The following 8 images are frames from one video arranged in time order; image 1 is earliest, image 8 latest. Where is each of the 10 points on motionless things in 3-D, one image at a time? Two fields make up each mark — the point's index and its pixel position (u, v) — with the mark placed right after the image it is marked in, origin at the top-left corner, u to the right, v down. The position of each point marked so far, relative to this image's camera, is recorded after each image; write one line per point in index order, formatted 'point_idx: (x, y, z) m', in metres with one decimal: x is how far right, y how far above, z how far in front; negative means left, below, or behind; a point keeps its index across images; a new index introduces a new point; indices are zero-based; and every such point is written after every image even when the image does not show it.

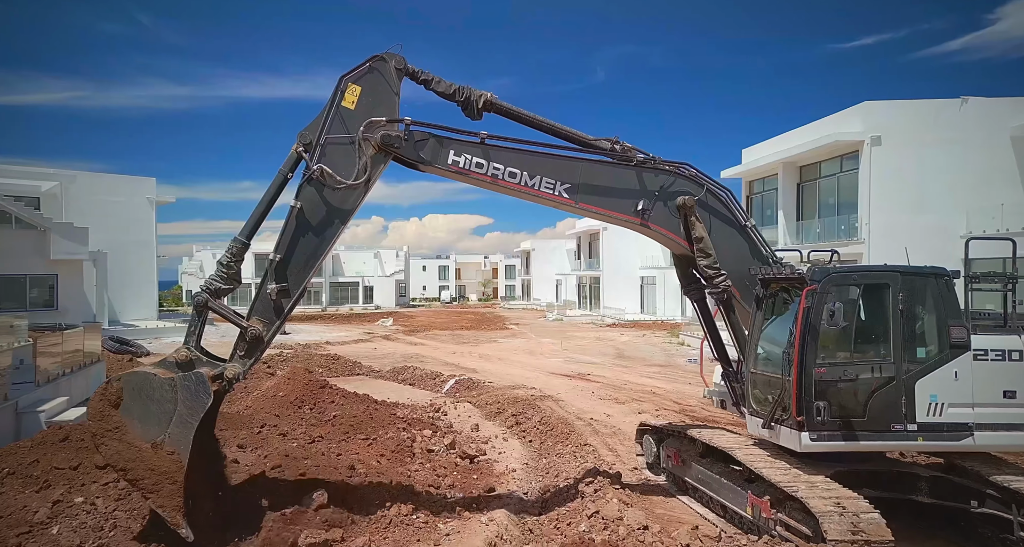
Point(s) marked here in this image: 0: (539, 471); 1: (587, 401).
0: (+0.4, -2.8, +8.0) m
1: (+1.6, -2.8, +12.3) m
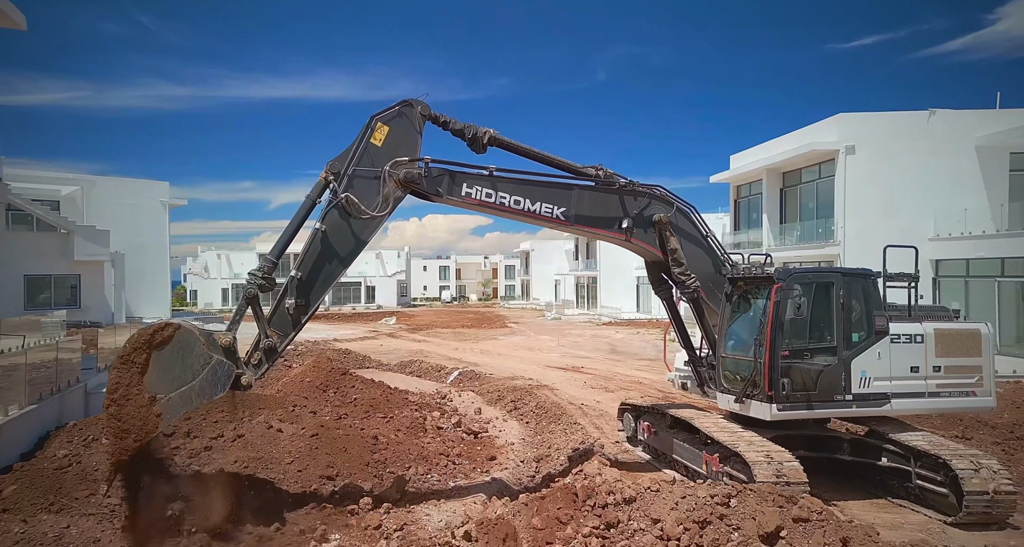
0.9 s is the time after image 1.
0: (+0.4, -2.8, +9.3) m
1: (+1.6, -2.8, +13.5) m
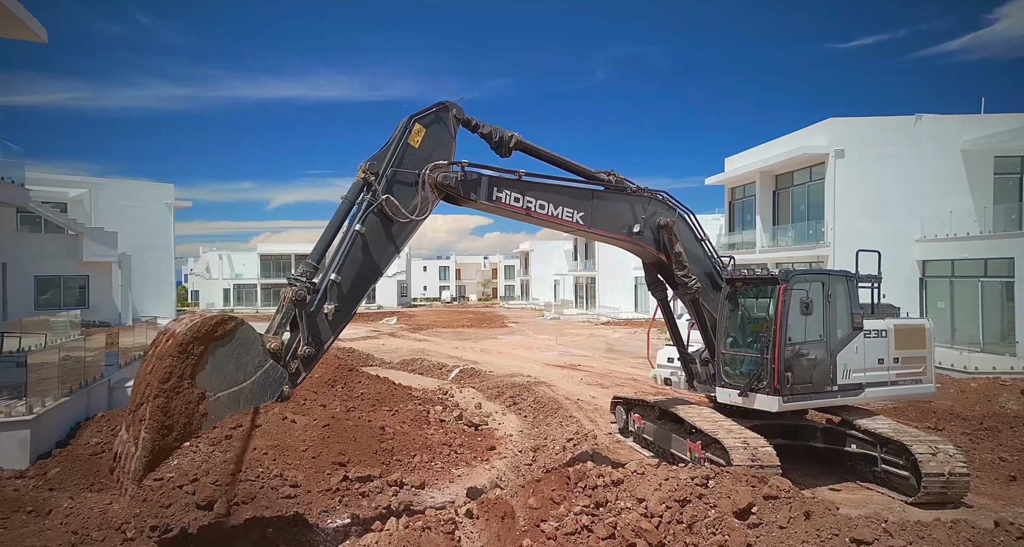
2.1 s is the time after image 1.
0: (+0.3, -2.8, +9.8) m
1: (+1.6, -2.8, +14.1) m
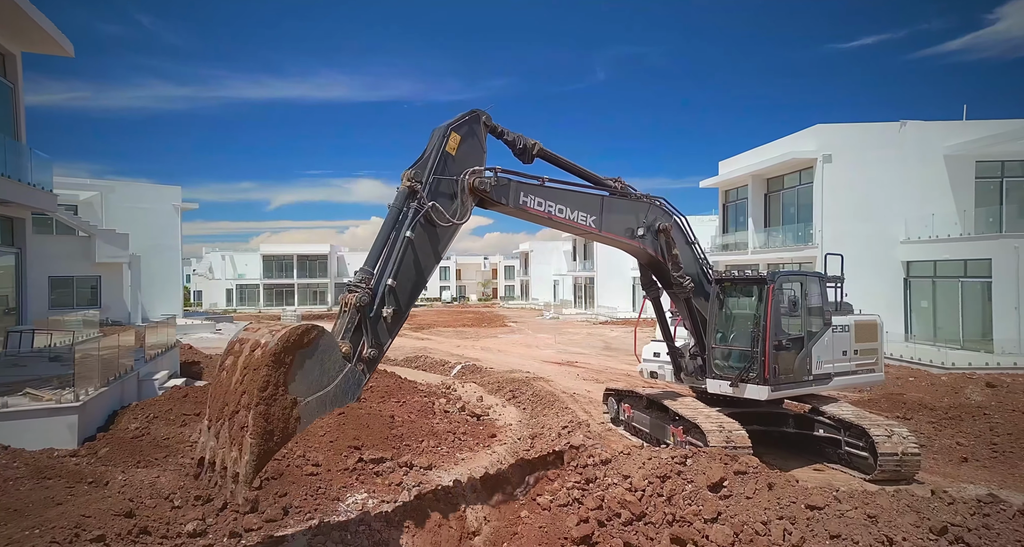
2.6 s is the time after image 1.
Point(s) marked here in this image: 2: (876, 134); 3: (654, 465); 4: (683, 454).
0: (+0.3, -2.8, +10.6) m
1: (+1.6, -2.8, +14.8) m
2: (+12.8, +4.9, +19.8) m
3: (+1.7, -2.3, +6.9) m
4: (+2.1, -2.2, +6.9) m
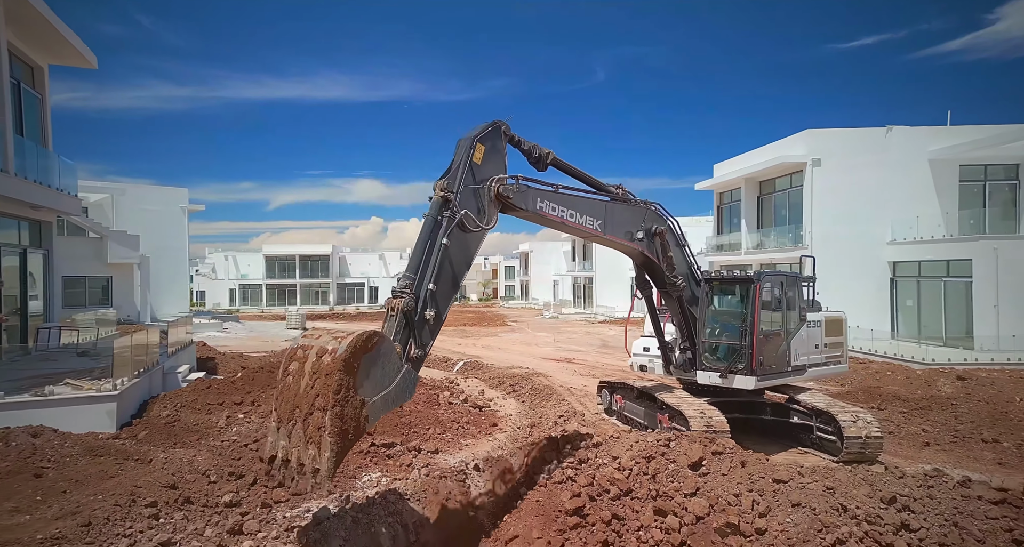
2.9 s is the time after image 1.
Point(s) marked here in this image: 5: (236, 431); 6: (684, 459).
0: (+0.3, -2.8, +11.3) m
1: (+1.6, -2.8, +15.5) m
2: (+12.8, +4.9, +20.5) m
3: (+1.7, -2.3, +7.6) m
4: (+2.1, -2.2, +7.7) m
5: (-4.0, -2.3, +8.1) m
6: (+2.2, -2.3, +7.1) m
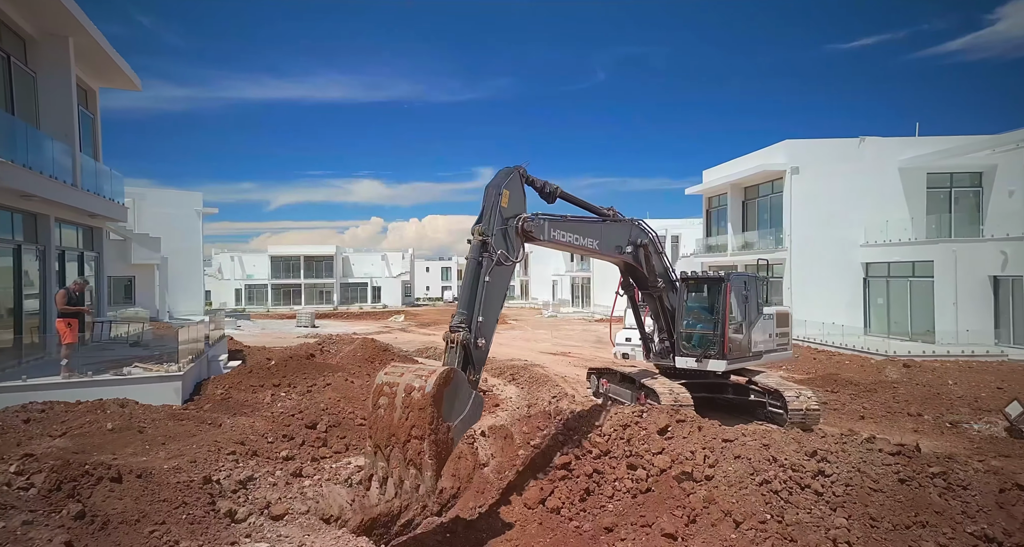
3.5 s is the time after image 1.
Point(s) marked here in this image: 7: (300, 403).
0: (+0.3, -2.8, +12.8) m
1: (+1.6, -2.8, +17.1) m
2: (+12.9, +4.9, +22.1) m
3: (+1.7, -2.3, +9.1) m
4: (+2.1, -2.2, +9.2) m
5: (-4.0, -2.3, +9.7) m
6: (+2.2, -2.3, +8.7) m
7: (-3.7, -2.3, +9.9) m
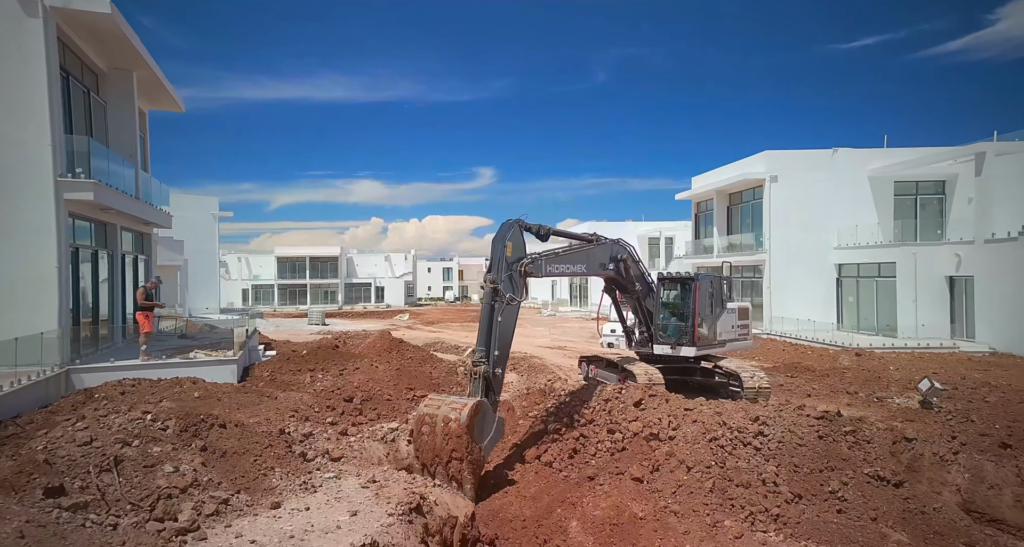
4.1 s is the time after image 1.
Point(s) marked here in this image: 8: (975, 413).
0: (+0.4, -2.9, +14.7) m
1: (+1.6, -2.8, +18.9) m
2: (+12.9, +4.9, +24.0) m
3: (+1.8, -2.4, +11.0) m
4: (+2.1, -2.3, +11.1) m
5: (-4.0, -2.3, +11.6) m
6: (+2.2, -2.4, +10.5) m
7: (-3.7, -2.3, +11.8) m
8: (+7.8, -2.4, +9.5) m
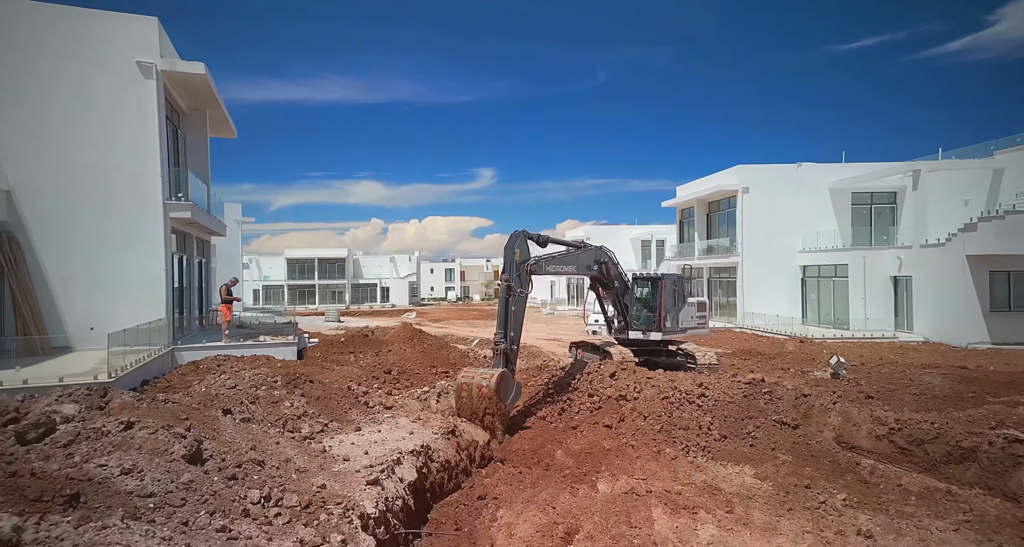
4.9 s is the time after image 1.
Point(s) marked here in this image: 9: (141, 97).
0: (+0.4, -2.9, +17.7) m
1: (+1.7, -2.9, +21.9) m
2: (+12.9, +4.9, +27.0) m
3: (+1.8, -2.4, +14.0) m
4: (+2.2, -2.3, +14.1) m
5: (-3.9, -2.3, +14.6) m
6: (+2.3, -2.4, +13.6) m
7: (-3.6, -2.3, +14.8) m
8: (+7.8, -2.4, +12.5) m
9: (-8.5, +4.0, +12.9) m
